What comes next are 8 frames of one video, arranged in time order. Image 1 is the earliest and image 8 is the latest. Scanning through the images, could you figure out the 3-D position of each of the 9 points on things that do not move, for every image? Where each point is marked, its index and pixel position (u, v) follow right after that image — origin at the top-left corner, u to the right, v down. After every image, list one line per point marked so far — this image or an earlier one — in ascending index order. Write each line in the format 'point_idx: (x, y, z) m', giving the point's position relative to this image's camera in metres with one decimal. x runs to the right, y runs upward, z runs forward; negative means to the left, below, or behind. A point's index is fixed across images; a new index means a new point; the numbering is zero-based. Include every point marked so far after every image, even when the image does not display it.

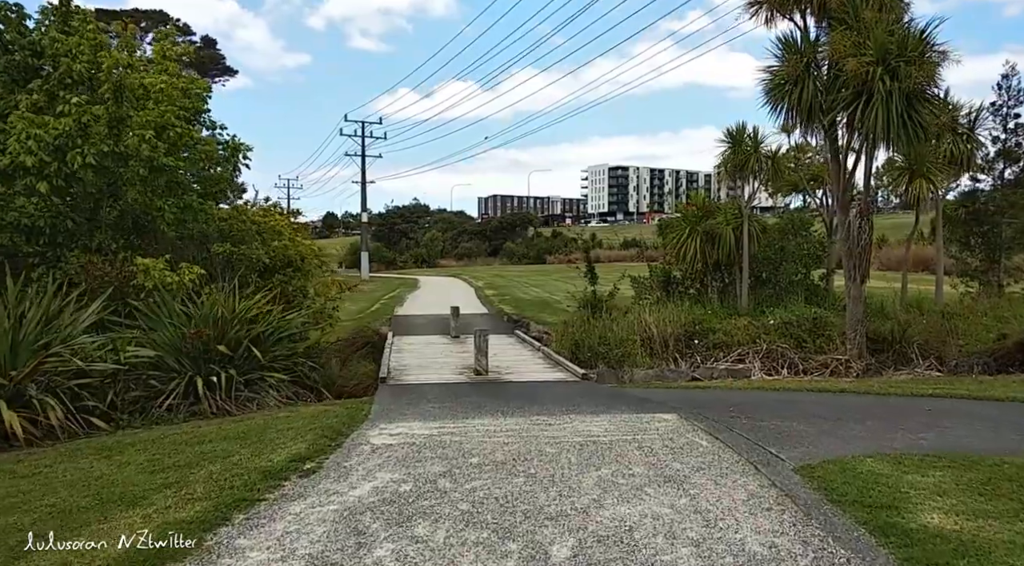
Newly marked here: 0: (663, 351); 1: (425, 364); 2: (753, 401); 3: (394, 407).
0: (+2.4, -1.1, +11.9) m
1: (-1.4, -1.3, +12.0) m
2: (+2.3, -1.1, +7.1) m
3: (-1.2, -1.2, +7.5) m
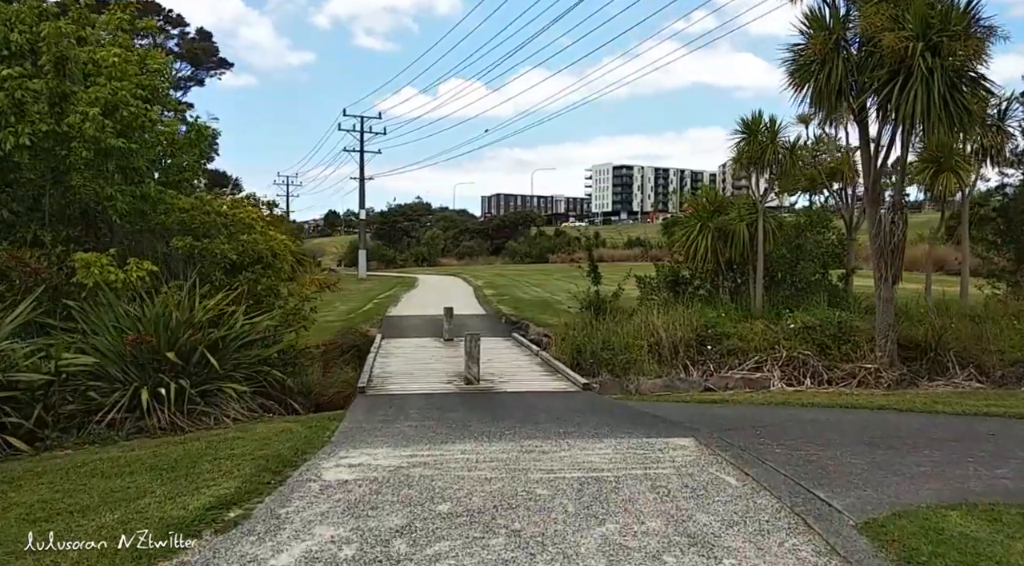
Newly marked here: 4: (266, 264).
0: (+2.3, -1.1, +10.8) m
1: (-1.4, -1.3, +11.0) m
2: (+2.2, -1.1, +6.1) m
3: (-1.3, -1.2, +6.5) m
4: (-3.1, +0.2, +9.4) m
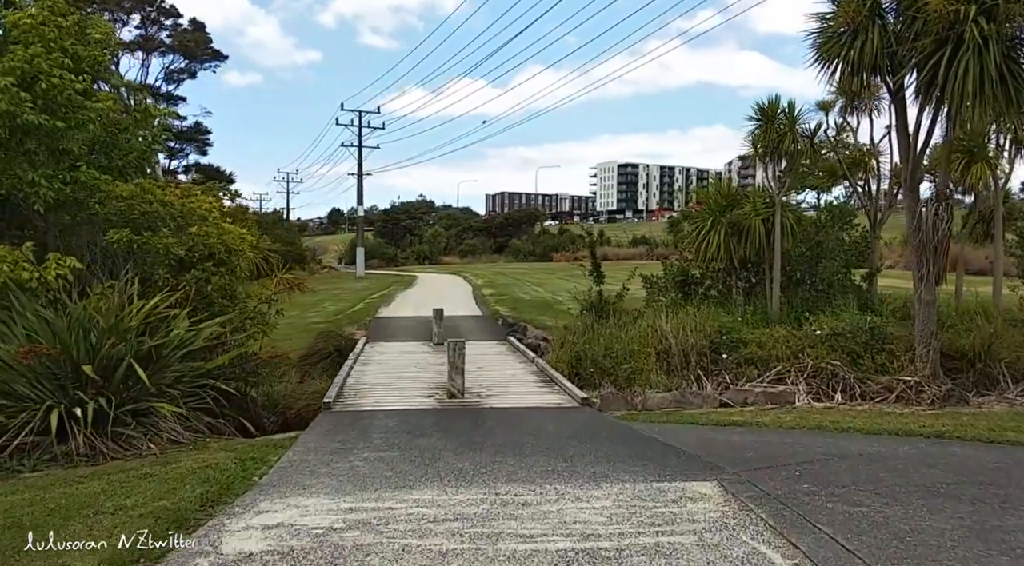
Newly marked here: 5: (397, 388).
0: (+2.2, -1.1, +9.6) m
1: (-1.6, -1.3, +9.8) m
2: (+2.0, -1.2, +4.9) m
3: (-1.4, -1.2, +5.3) m
4: (-3.2, +0.2, +8.2) m
5: (-1.4, -1.3, +9.3) m
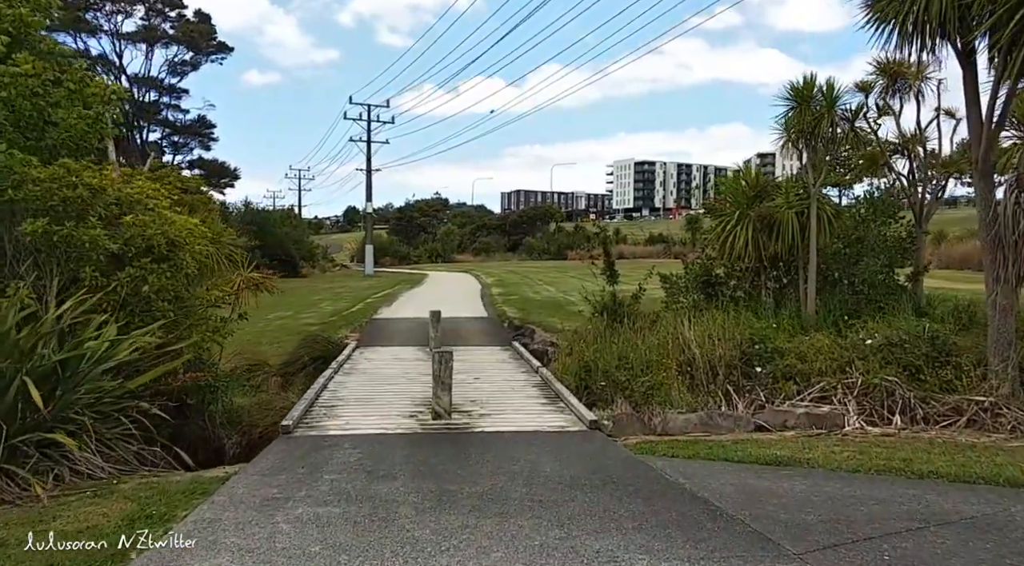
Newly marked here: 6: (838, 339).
0: (+2.2, -1.1, +8.3) m
1: (-1.6, -1.3, +8.5) m
2: (+1.9, -1.2, +3.5) m
3: (-1.5, -1.3, +4.0) m
4: (-3.2, +0.2, +6.9) m
5: (-1.5, -1.3, +8.0) m
6: (+3.9, -0.7, +9.0) m
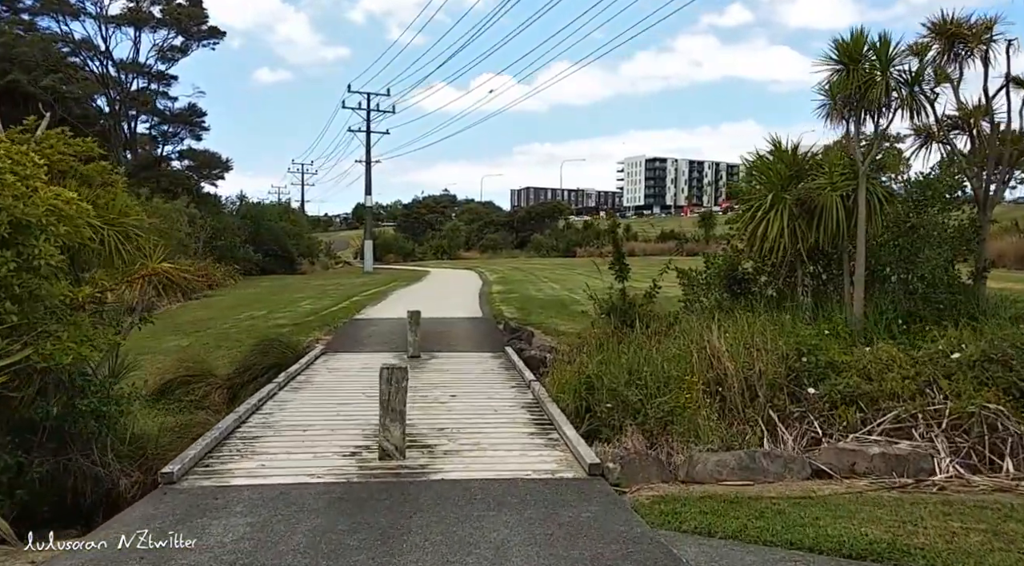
0: (+2.0, -1.1, +6.4) m
1: (-1.8, -1.2, +6.7) m
2: (+1.7, -1.1, +1.6) m
3: (-1.8, -1.2, +2.2) m
4: (-3.4, +0.3, +5.1) m
5: (-1.6, -1.3, +6.2) m
6: (+3.7, -0.6, +7.0) m
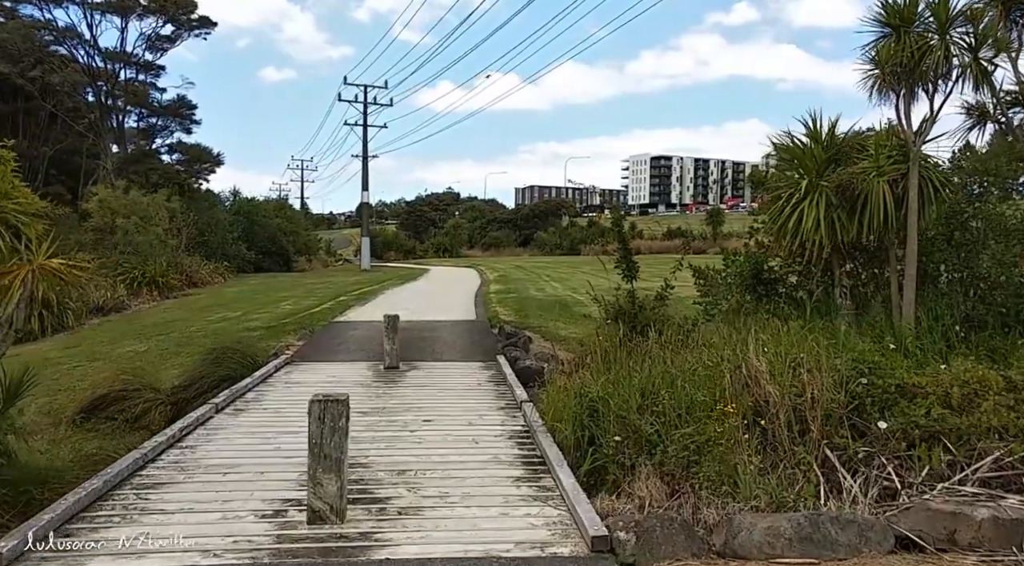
0: (+1.9, -1.1, +4.9) m
1: (-1.9, -1.2, +5.2) m
2: (+1.5, -1.2, +0.2) m
3: (-1.9, -1.2, +0.8) m
4: (-3.6, +0.3, +3.7) m
5: (-1.8, -1.3, +4.8) m
6: (+3.6, -0.6, +5.6) m
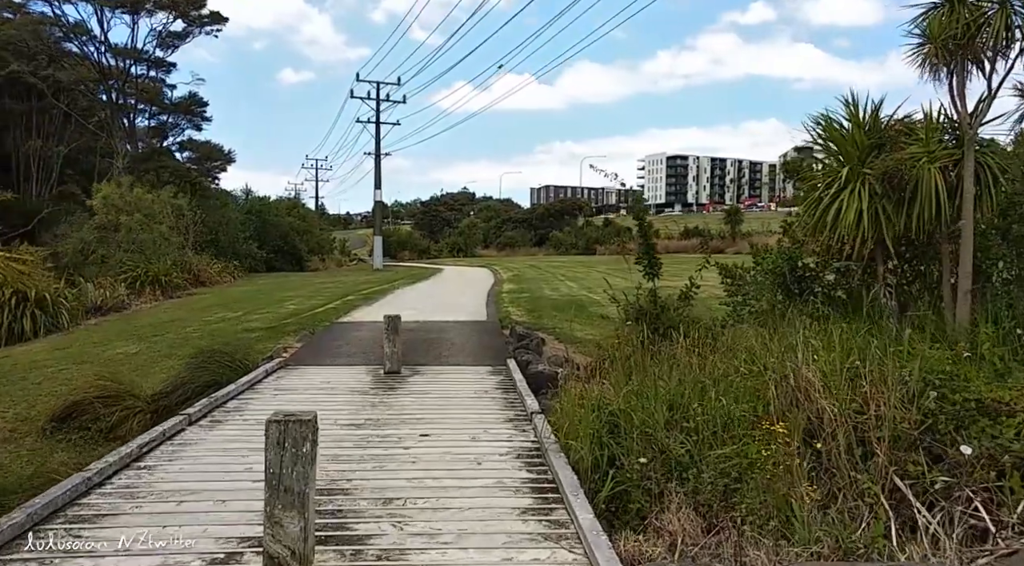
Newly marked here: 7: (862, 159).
0: (+1.9, -1.1, +4.1) m
1: (-1.8, -1.2, +4.5) m
2: (+1.5, -1.1, -0.6) m
3: (-2.0, -1.2, 0.0) m
4: (-3.6, +0.3, +3.0) m
5: (-1.7, -1.2, +4.0) m
6: (+3.6, -0.6, +4.7) m
7: (+3.8, +1.4, +8.3) m
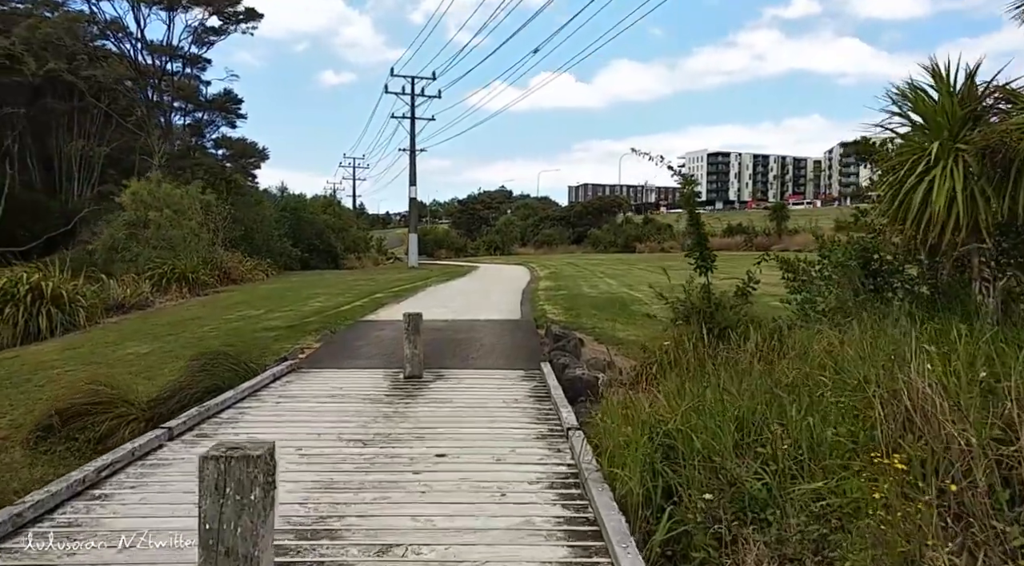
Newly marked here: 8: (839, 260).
0: (+2.0, -1.0, +3.1) m
1: (-1.7, -1.2, +3.6) m
2: (+1.3, -1.1, -1.7) m
3: (-2.1, -1.1, -0.8) m
4: (-3.5, +0.4, +2.2) m
5: (-1.6, -1.2, +3.1) m
6: (+3.8, -0.6, +3.6) m
7: (+4.2, +1.4, +7.2) m
8: (+3.4, +0.3, +7.8) m
